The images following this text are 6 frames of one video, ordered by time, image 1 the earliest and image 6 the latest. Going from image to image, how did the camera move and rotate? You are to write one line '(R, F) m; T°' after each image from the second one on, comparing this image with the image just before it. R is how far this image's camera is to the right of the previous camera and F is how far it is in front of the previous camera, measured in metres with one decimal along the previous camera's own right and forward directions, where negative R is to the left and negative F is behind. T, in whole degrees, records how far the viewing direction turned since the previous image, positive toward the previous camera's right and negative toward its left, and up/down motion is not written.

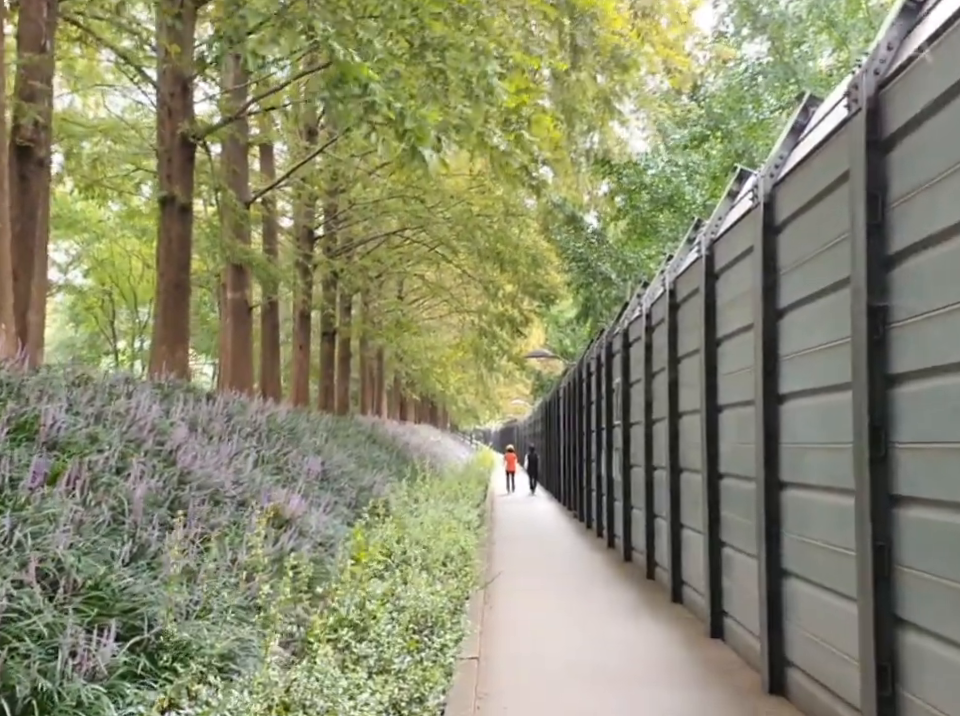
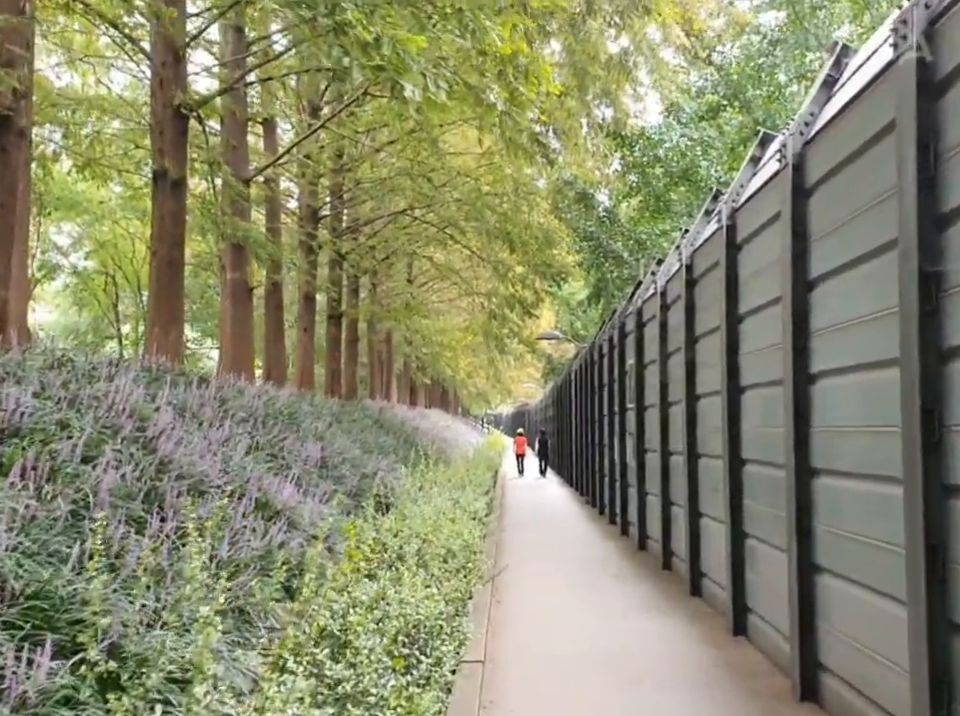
(0.0, +0.4) m; -1°
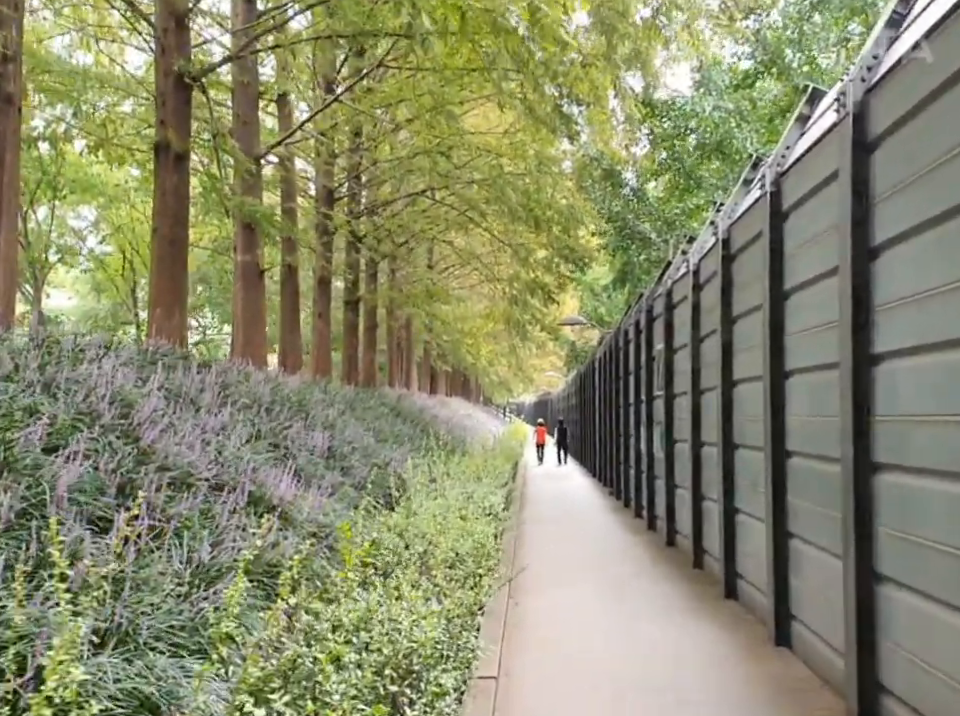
(0.0, +0.5) m; -1°
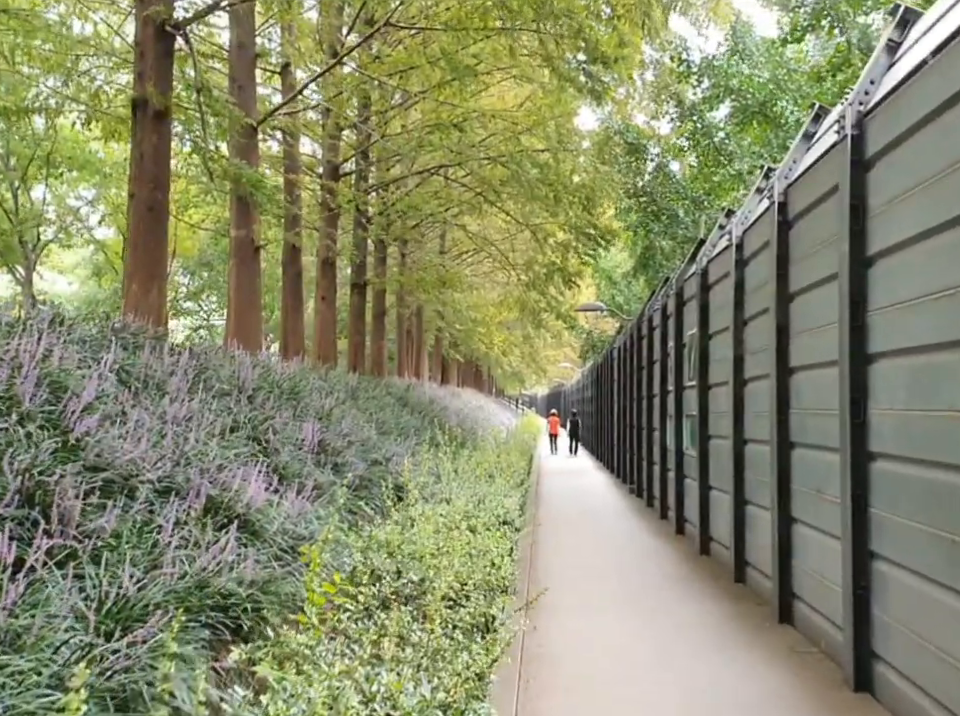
(0.0, +0.9) m; -1°
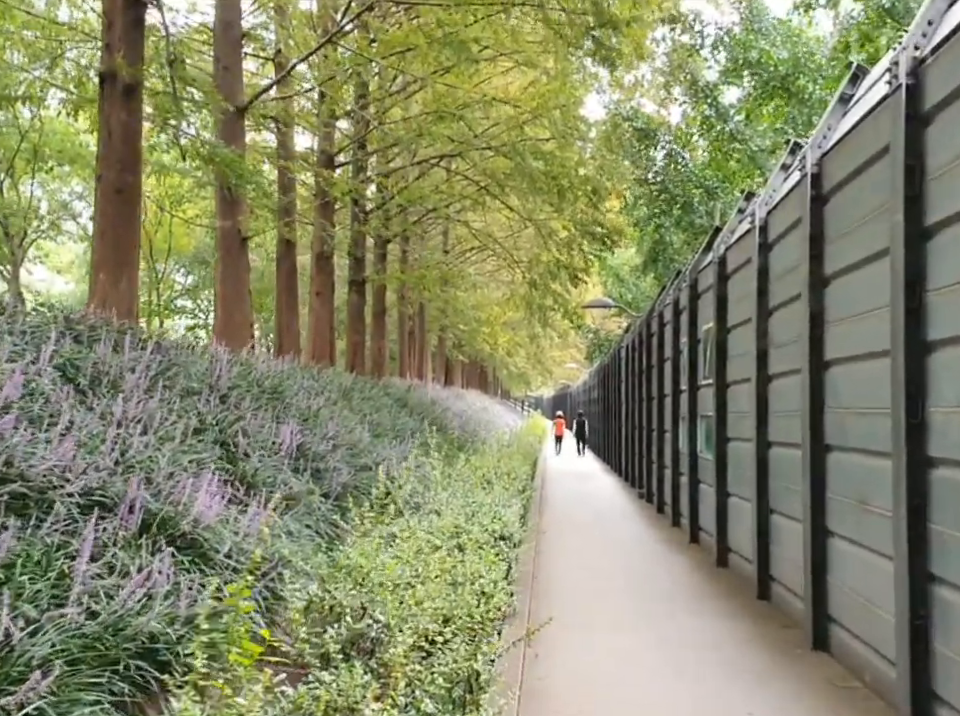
(+0.1, +0.6) m; 0°
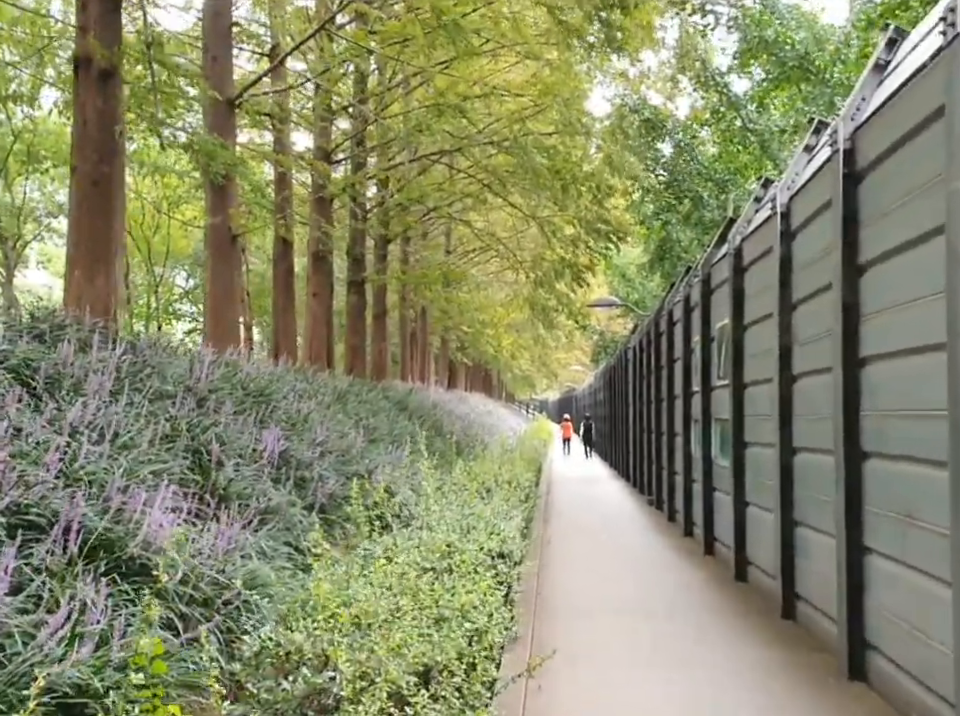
(0.0, +0.4) m; 0°
